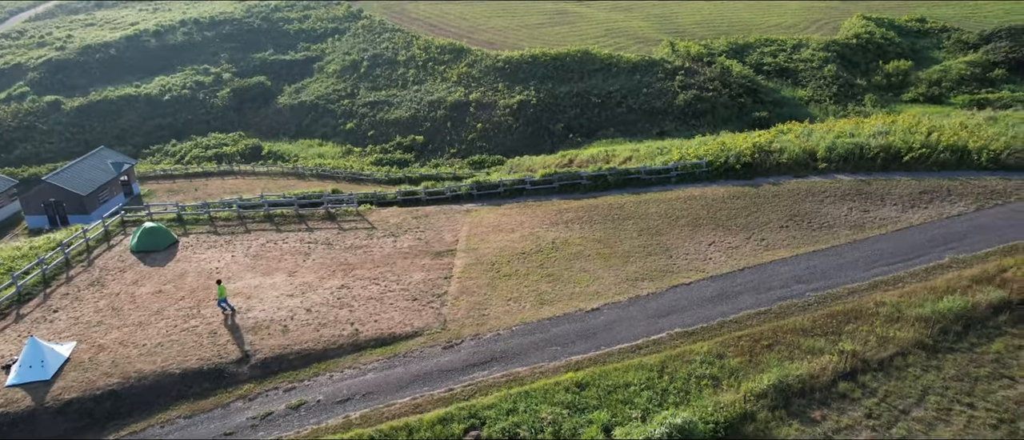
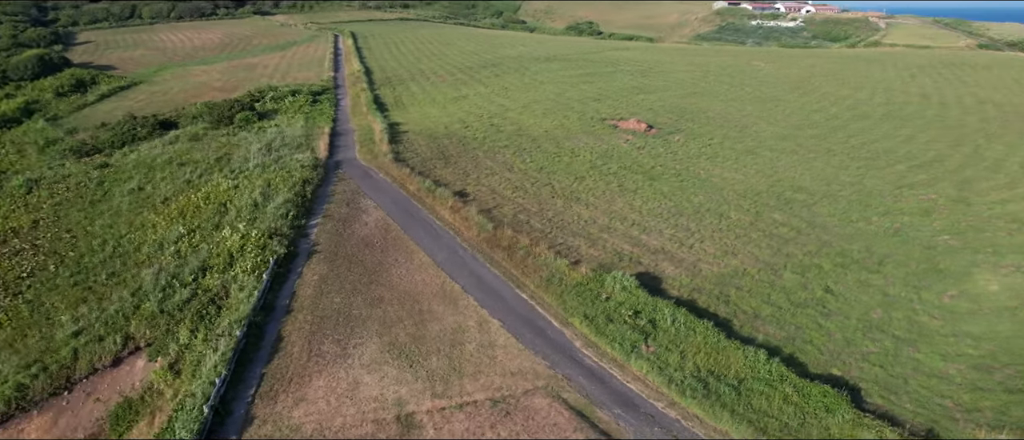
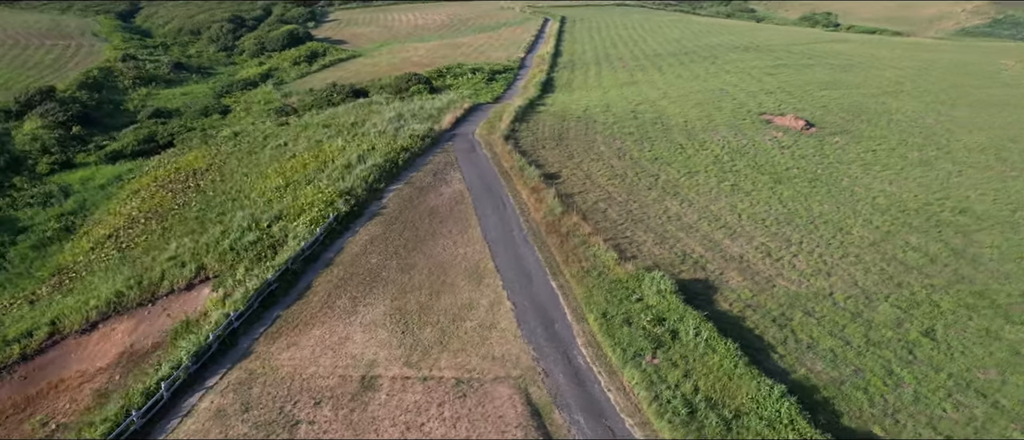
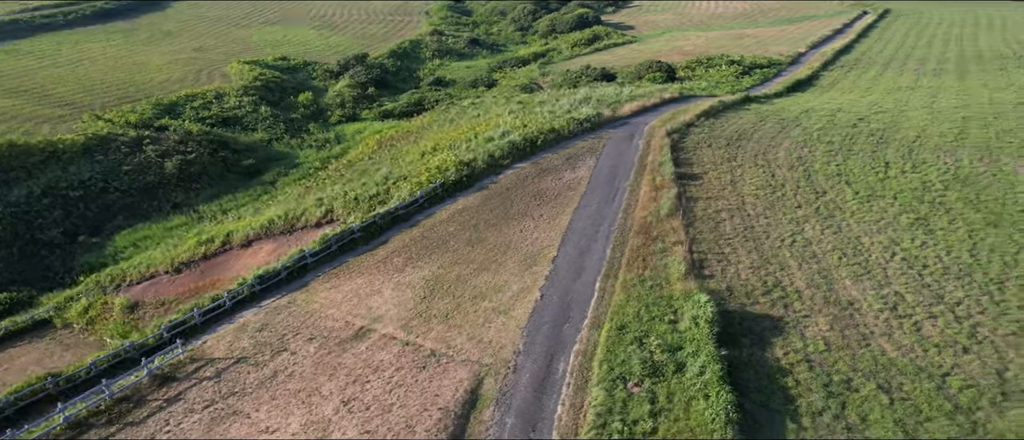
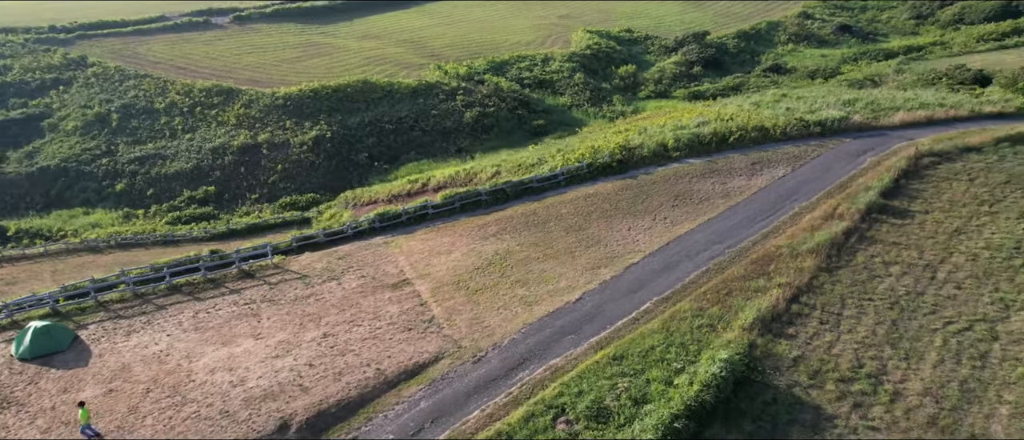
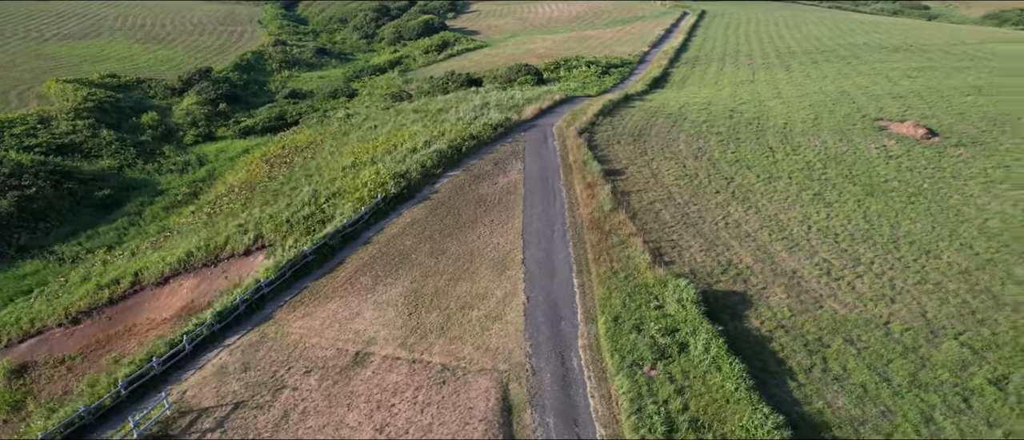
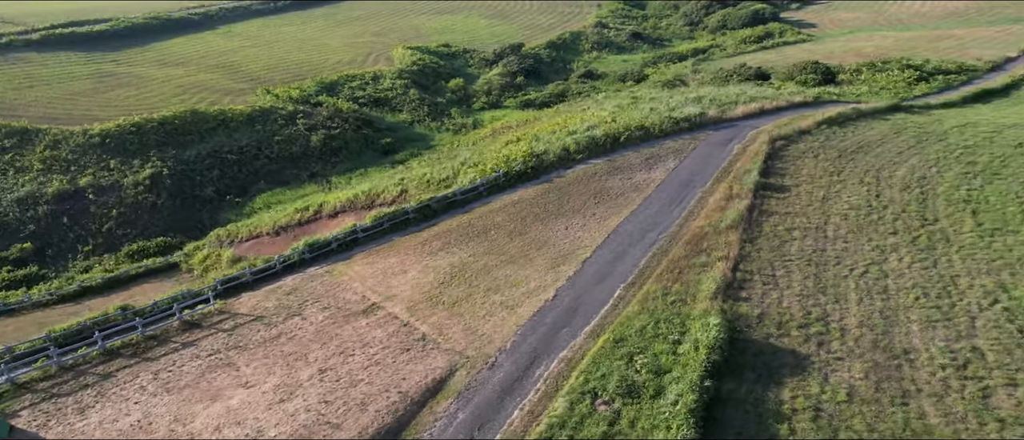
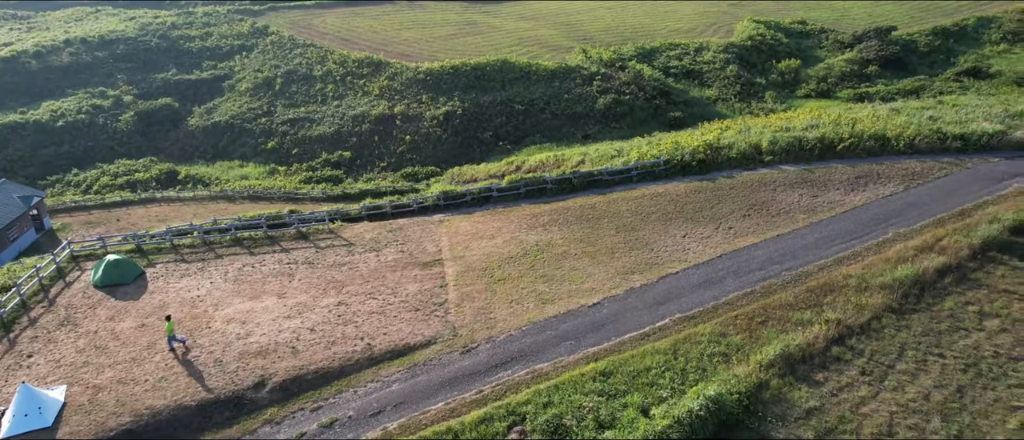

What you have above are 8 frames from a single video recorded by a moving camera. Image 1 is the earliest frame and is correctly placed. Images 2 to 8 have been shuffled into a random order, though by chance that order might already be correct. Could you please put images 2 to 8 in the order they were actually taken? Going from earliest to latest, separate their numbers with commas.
8, 5, 7, 4, 6, 3, 2
